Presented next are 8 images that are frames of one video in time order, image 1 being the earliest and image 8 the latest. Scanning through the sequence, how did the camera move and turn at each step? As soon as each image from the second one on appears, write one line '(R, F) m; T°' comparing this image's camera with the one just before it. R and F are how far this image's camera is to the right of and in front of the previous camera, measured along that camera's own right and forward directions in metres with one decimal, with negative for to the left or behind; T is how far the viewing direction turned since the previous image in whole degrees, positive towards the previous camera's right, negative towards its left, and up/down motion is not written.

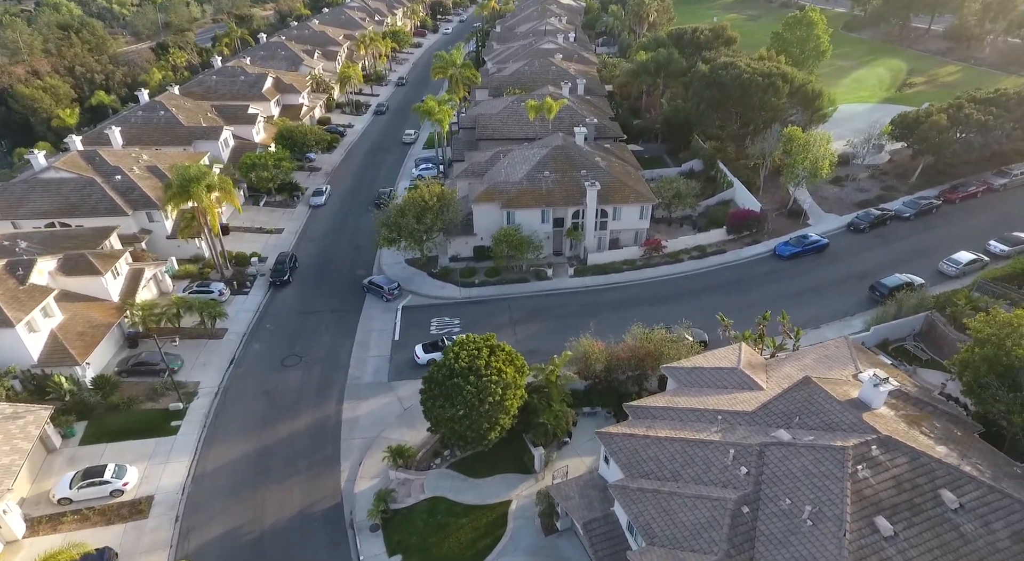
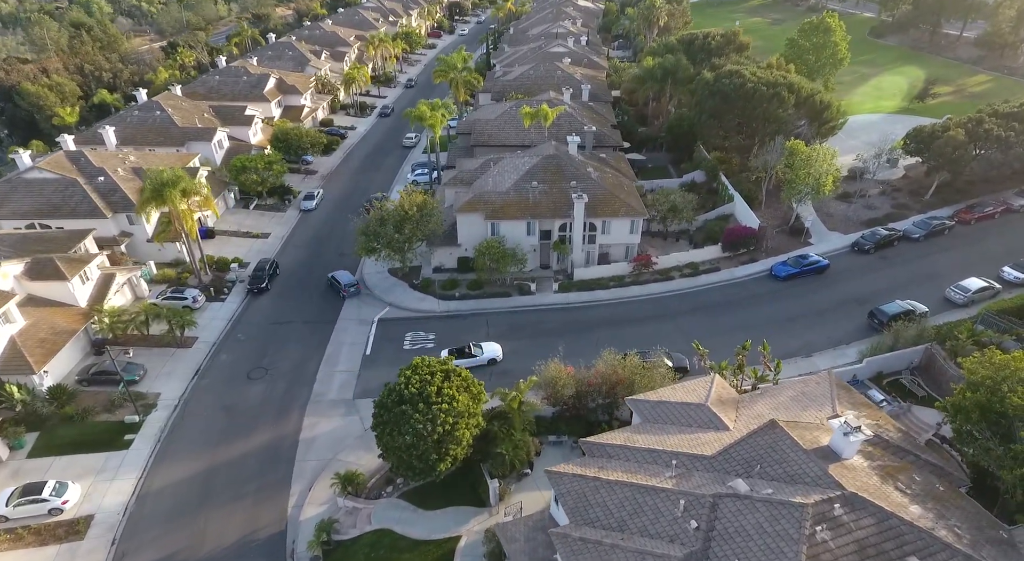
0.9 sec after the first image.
(+2.8, +1.6) m; -2°
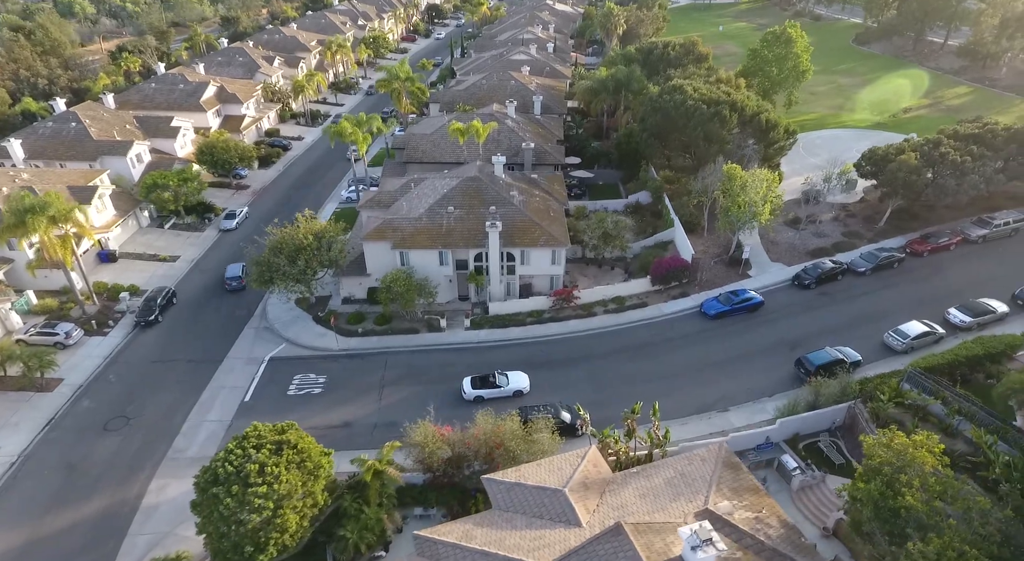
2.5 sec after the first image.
(+6.1, +3.4) m; 0°
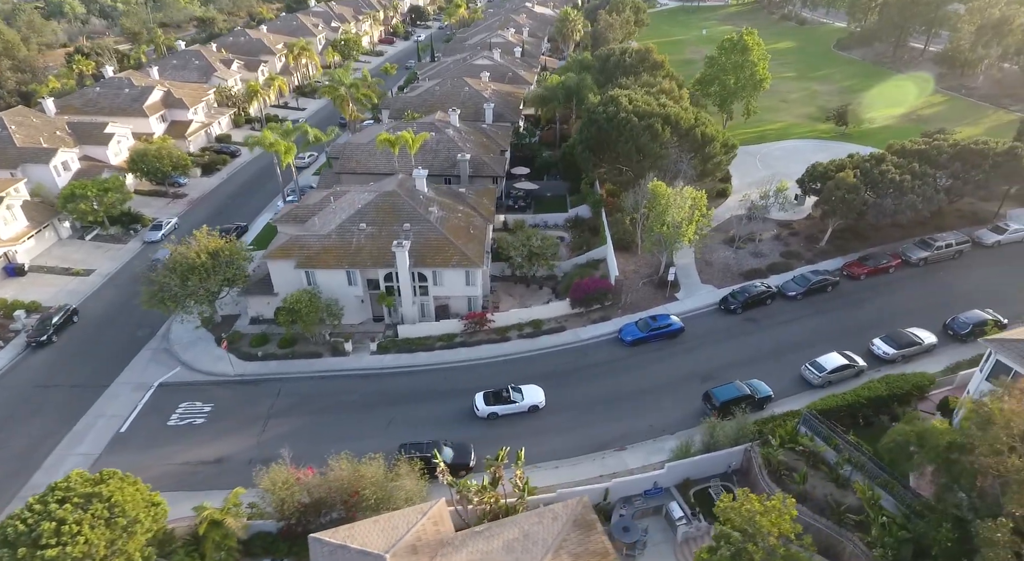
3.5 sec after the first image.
(+5.9, +2.0) m; 0°
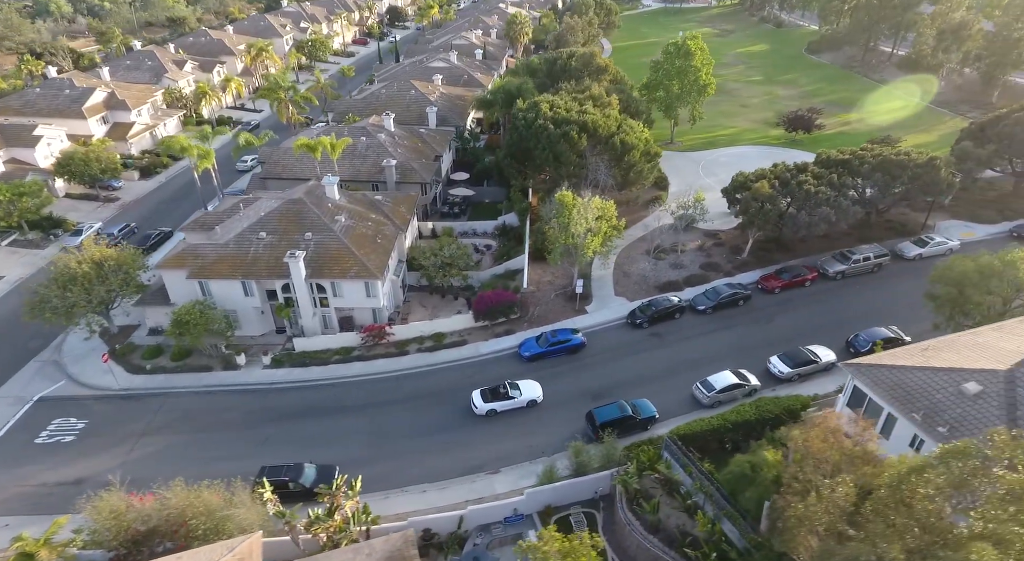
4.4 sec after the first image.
(+6.2, +1.1) m; 0°
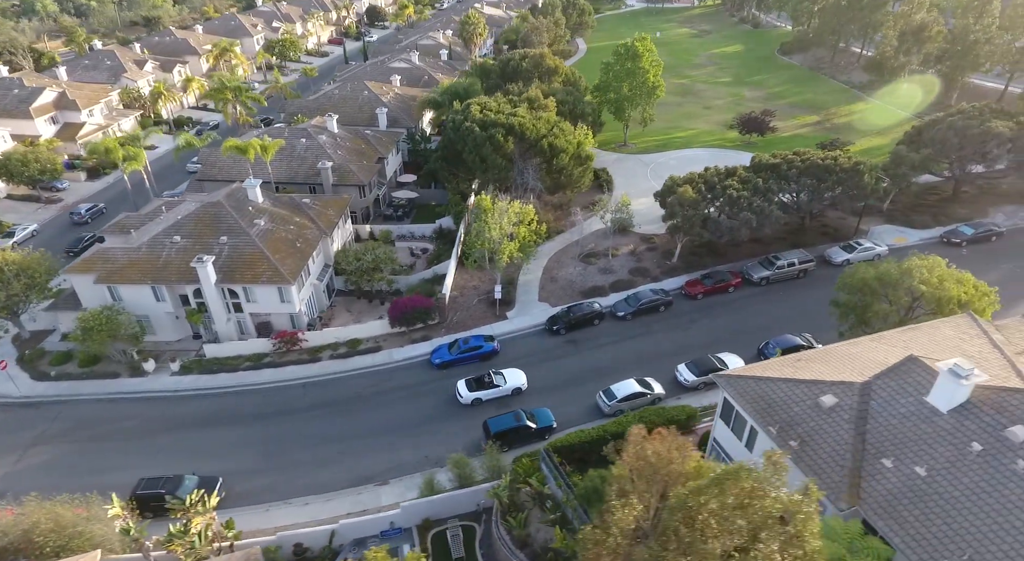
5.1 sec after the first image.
(+5.0, +0.6) m; 0°
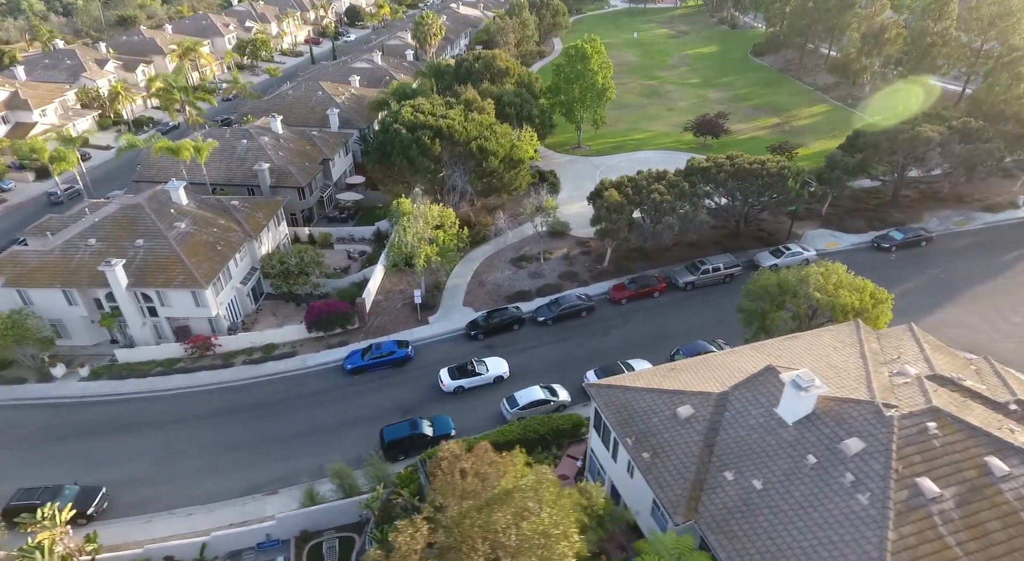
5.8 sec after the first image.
(+4.8, +0.4) m; 0°
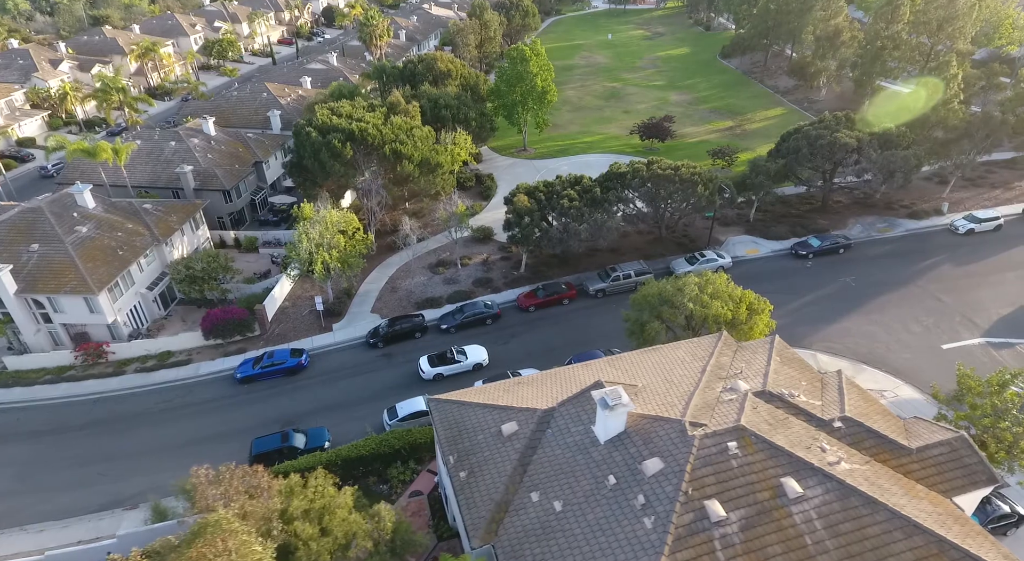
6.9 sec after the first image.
(+5.7, +0.7) m; 0°
